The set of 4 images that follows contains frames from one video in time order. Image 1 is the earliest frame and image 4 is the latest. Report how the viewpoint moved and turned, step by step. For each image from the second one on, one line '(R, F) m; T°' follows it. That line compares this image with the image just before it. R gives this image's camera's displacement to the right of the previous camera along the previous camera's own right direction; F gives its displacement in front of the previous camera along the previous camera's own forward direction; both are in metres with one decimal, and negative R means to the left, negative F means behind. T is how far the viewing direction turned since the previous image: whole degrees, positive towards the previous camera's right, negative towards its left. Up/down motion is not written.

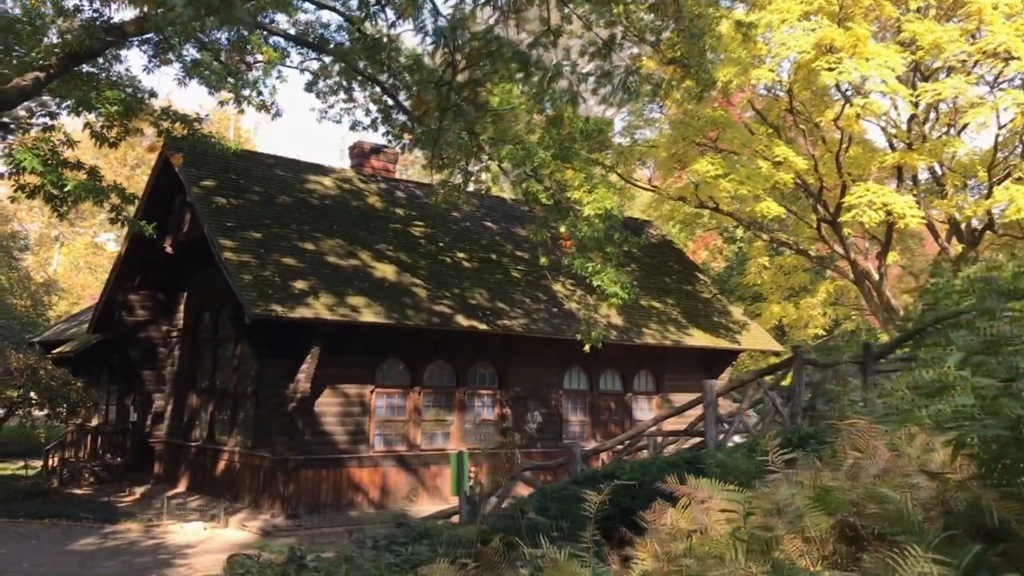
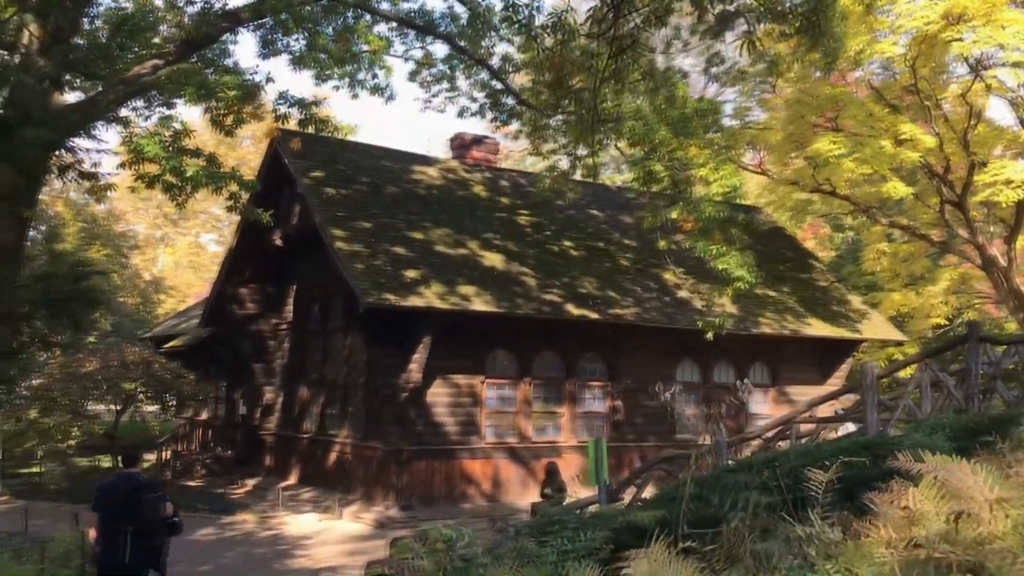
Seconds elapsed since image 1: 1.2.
(-0.5, +0.5) m; -5°
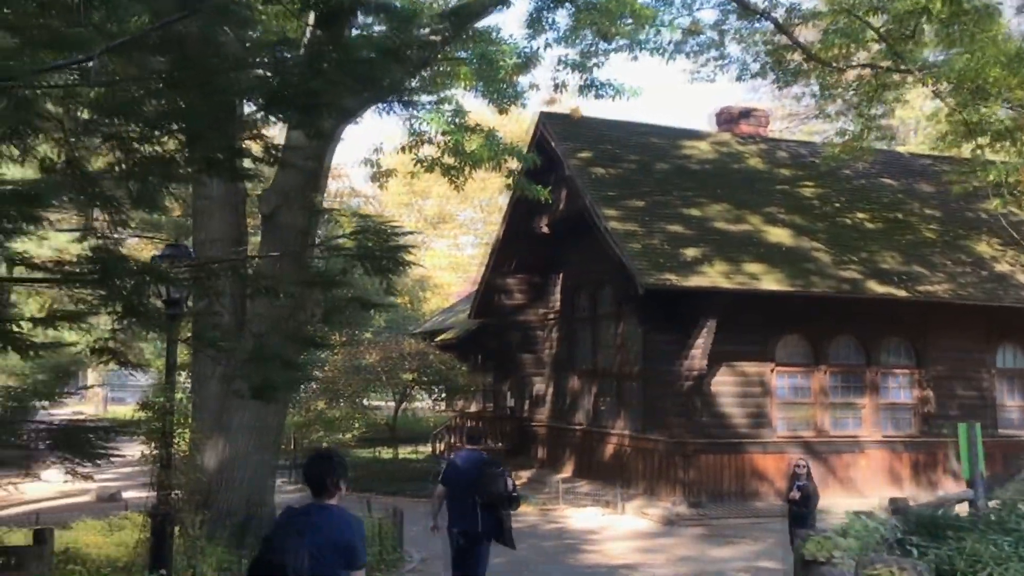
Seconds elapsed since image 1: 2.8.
(-0.7, +0.9) m; -14°
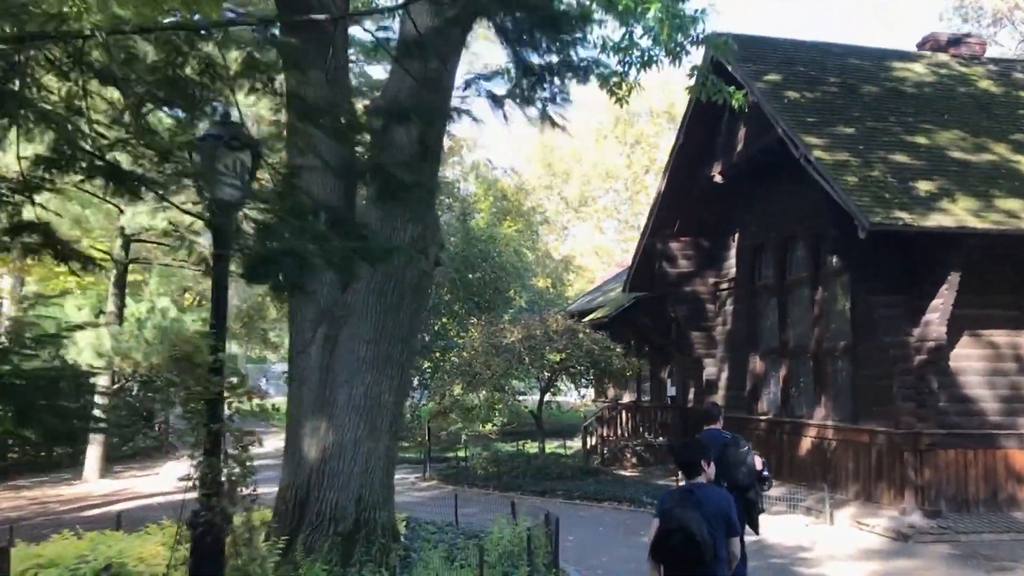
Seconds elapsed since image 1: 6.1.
(-0.4, +2.9) m; -8°
